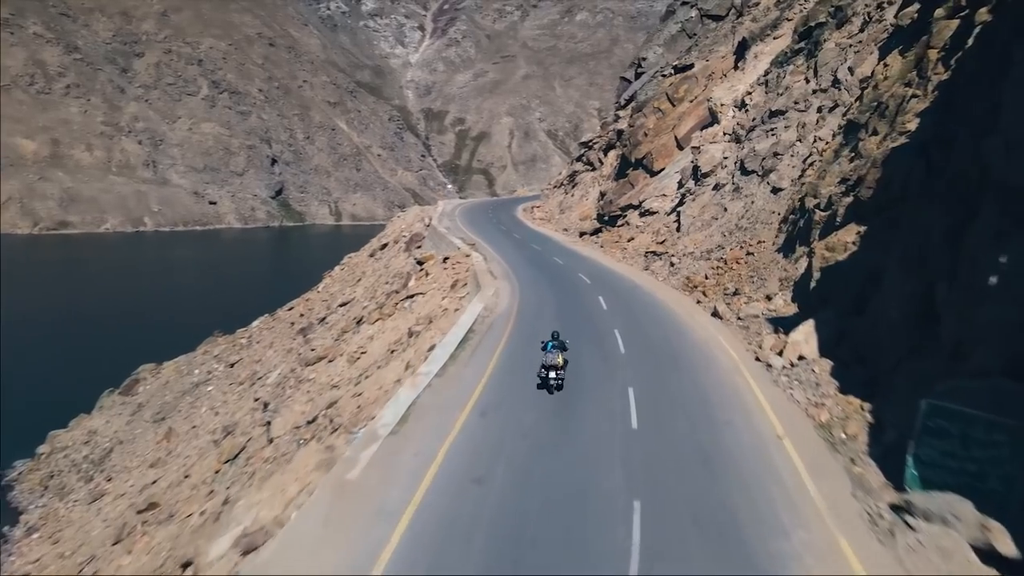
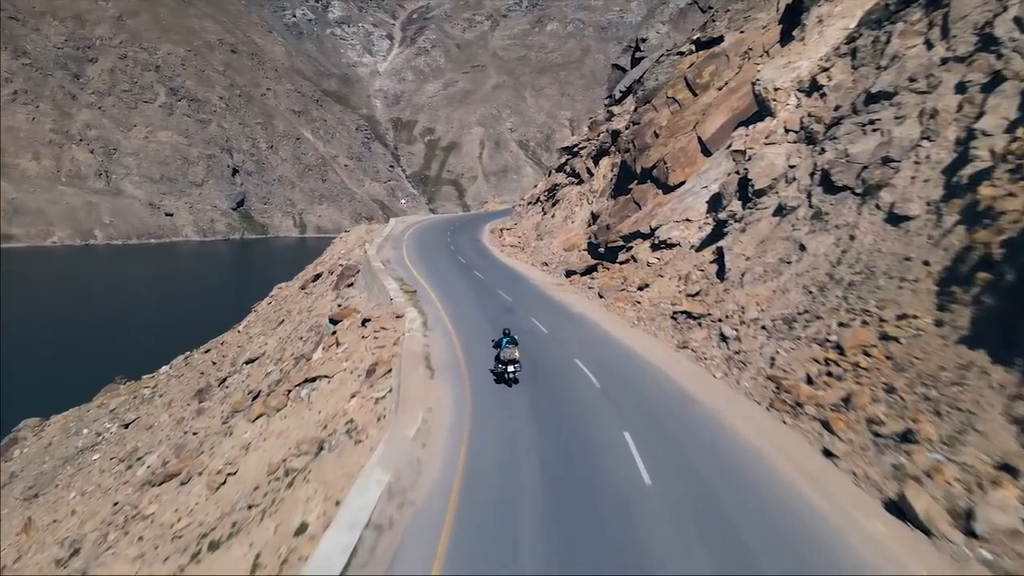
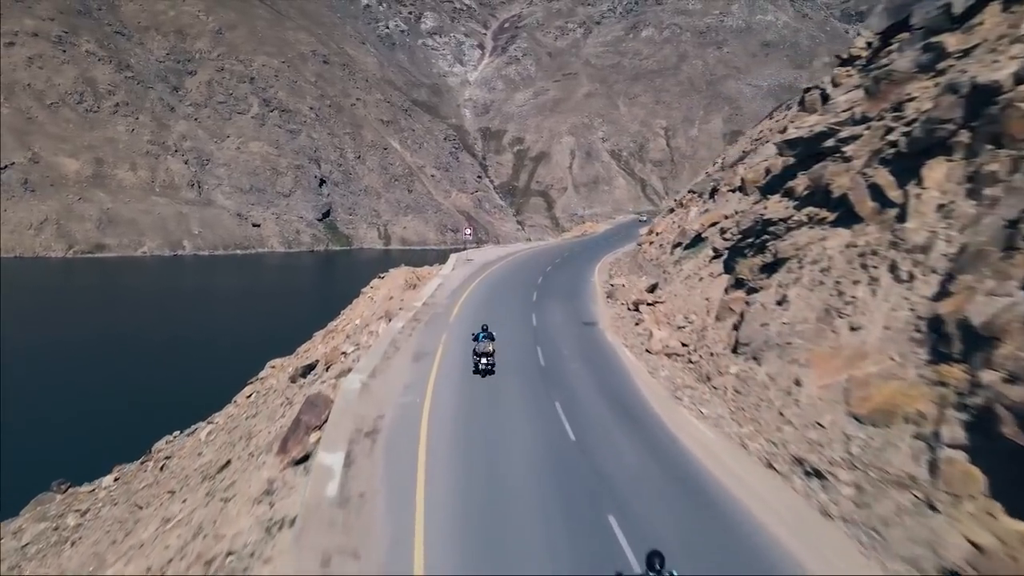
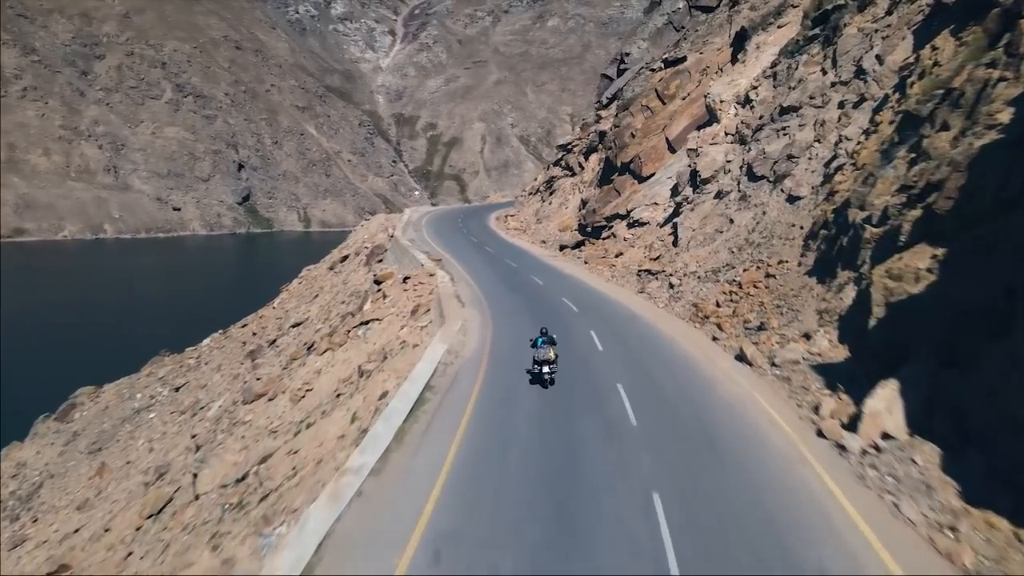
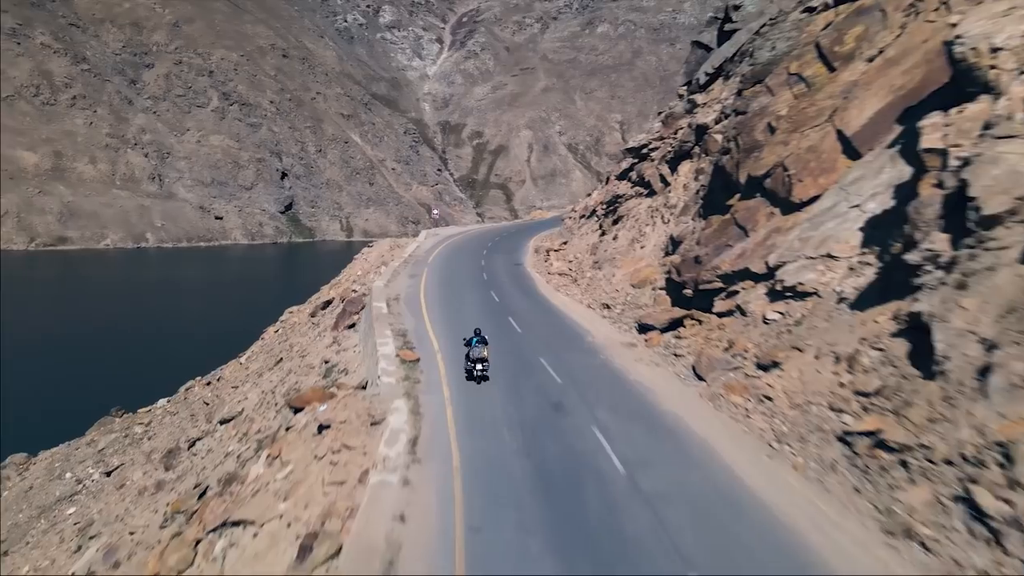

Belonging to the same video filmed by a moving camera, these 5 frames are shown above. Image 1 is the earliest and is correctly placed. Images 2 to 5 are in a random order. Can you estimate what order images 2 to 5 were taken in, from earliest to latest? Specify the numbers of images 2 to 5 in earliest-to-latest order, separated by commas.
4, 2, 5, 3
